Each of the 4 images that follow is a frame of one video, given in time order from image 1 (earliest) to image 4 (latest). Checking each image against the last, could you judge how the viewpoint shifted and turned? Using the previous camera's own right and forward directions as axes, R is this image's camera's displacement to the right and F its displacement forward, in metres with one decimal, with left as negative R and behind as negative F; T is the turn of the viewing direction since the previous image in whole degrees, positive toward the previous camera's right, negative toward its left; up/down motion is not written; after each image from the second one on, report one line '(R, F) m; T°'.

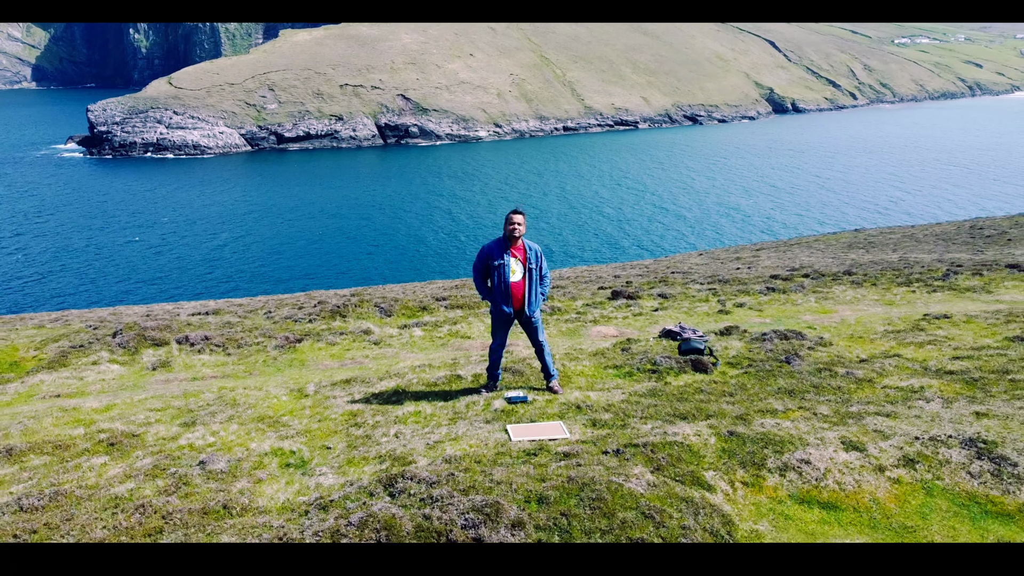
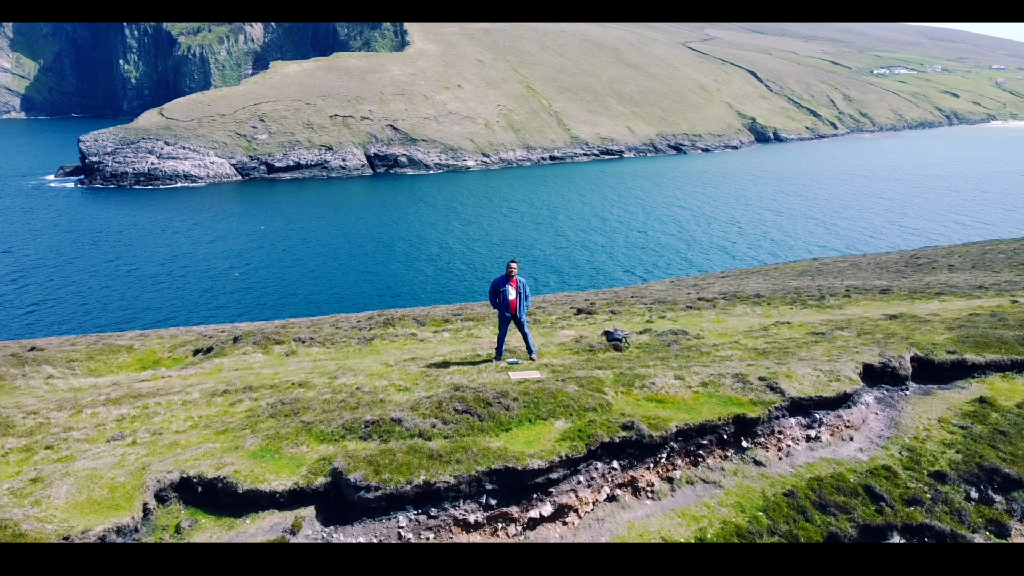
(-0.2, -7.3) m; +1°
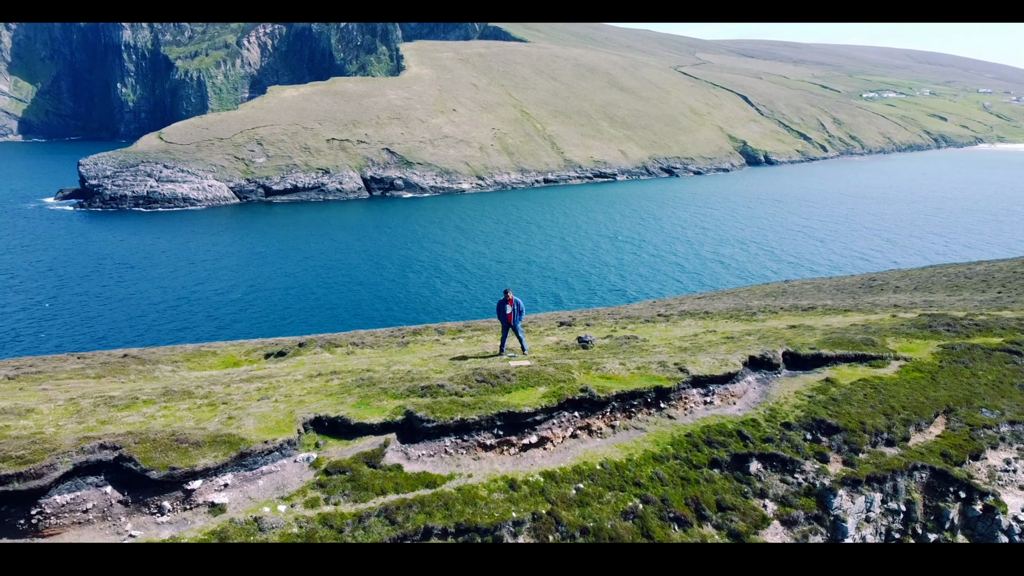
(-0.1, -7.3) m; 0°
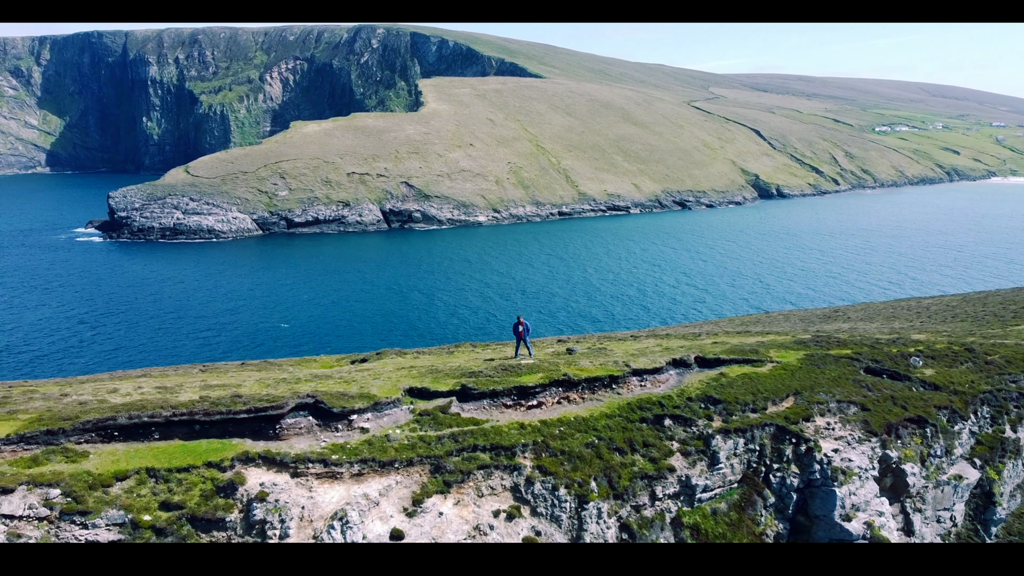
(+0.2, -13.4) m; -1°
